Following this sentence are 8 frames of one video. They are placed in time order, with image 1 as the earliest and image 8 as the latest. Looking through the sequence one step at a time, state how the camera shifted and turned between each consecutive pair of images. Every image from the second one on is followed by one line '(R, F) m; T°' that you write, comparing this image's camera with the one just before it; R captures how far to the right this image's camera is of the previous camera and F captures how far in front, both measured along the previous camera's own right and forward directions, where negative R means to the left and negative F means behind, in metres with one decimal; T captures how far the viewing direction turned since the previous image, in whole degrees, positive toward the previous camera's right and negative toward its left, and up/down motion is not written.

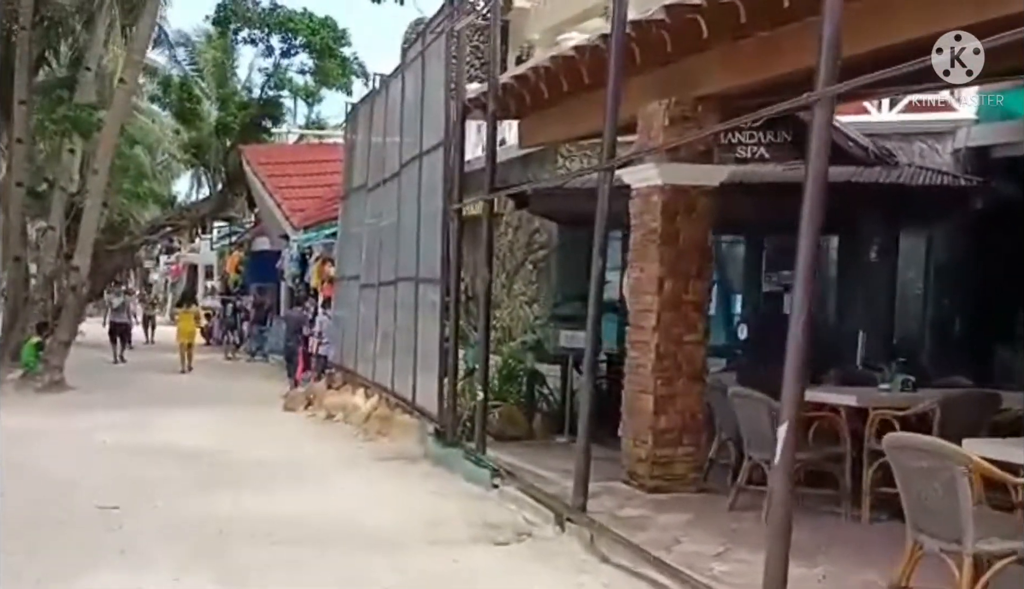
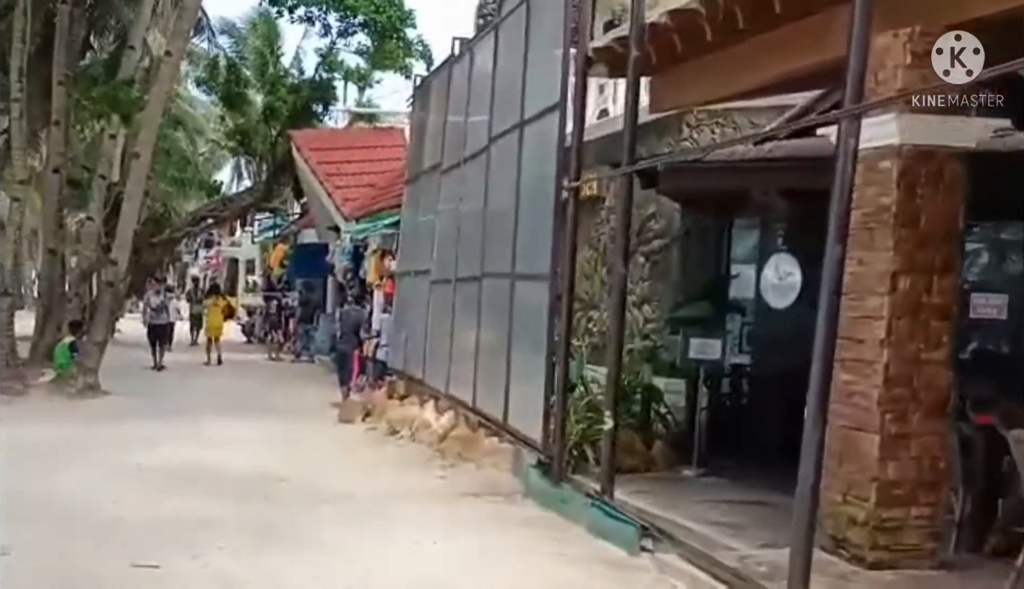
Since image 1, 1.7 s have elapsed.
(-1.0, +2.2) m; -2°
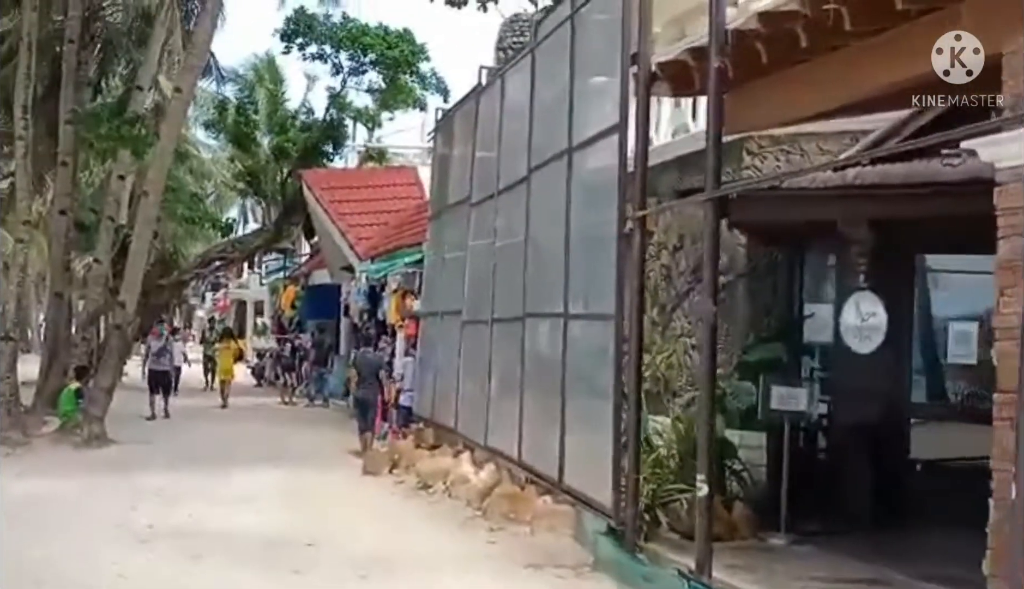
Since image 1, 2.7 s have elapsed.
(-0.5, +1.0) m; 0°
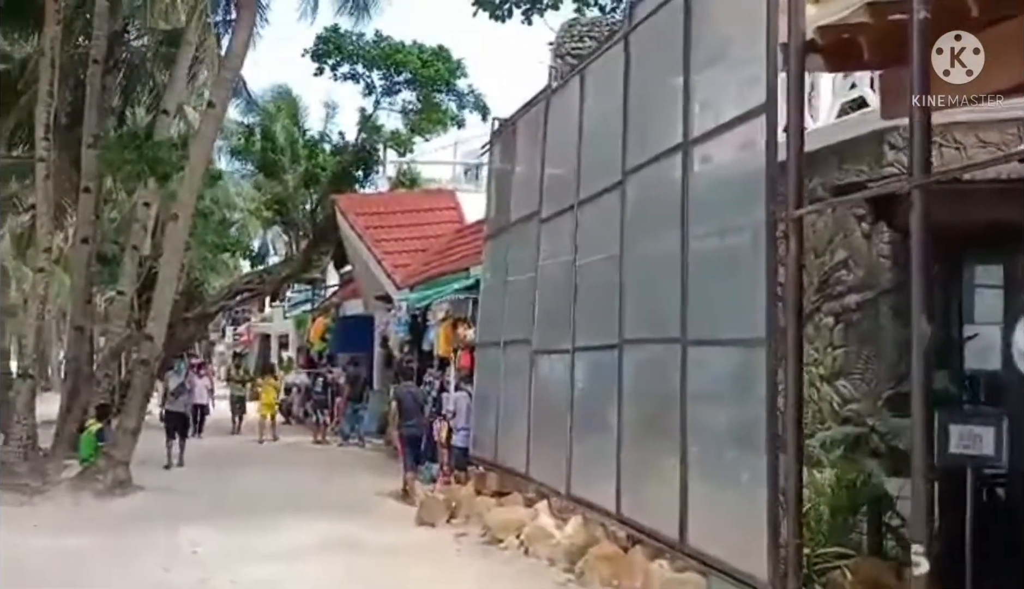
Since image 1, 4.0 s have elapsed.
(-0.8, +1.5) m; -1°
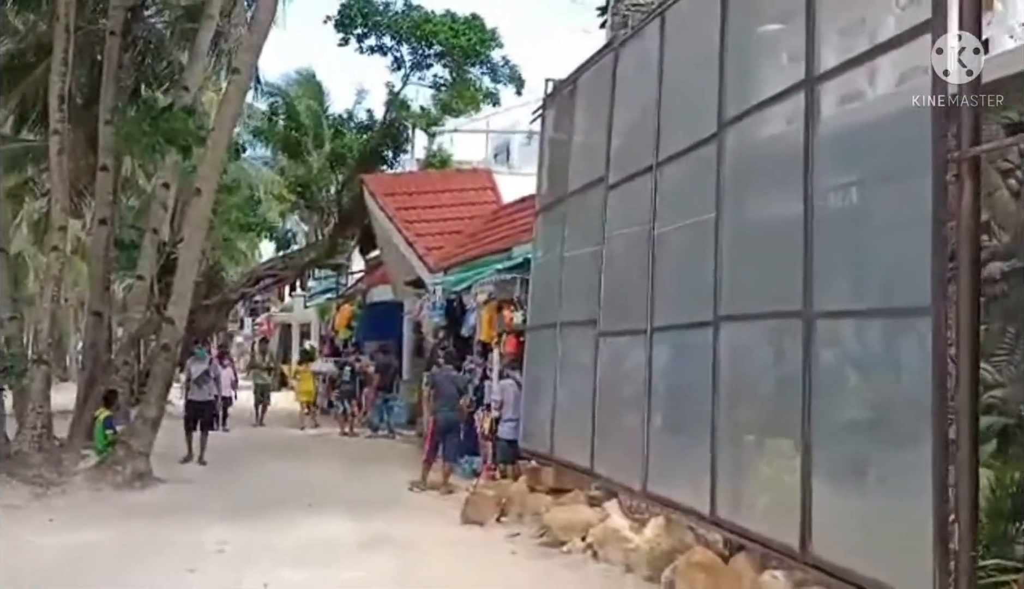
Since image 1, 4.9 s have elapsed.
(-0.6, +1.2) m; -1°
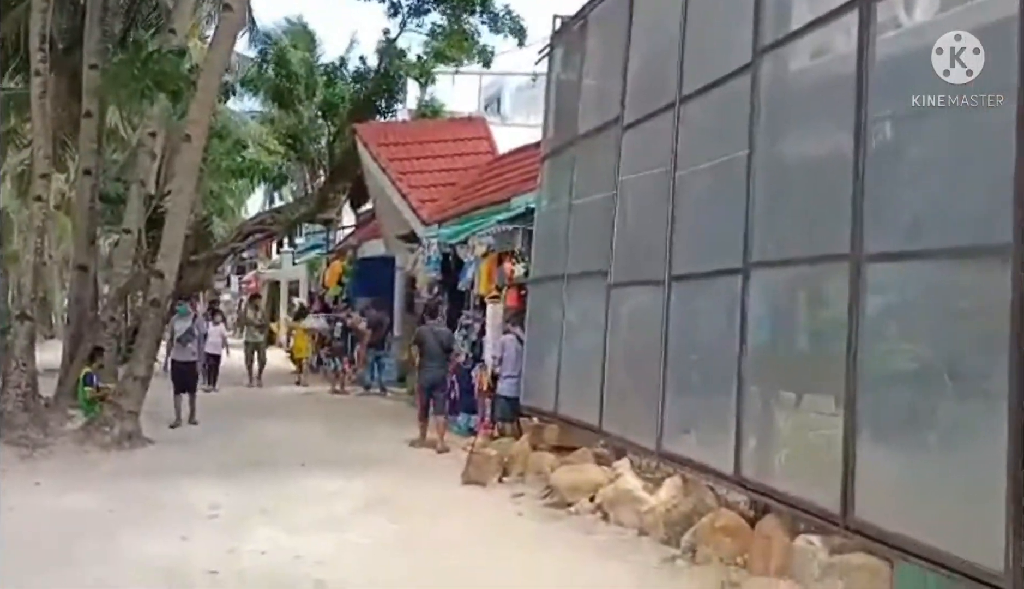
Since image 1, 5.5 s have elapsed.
(-0.2, +0.6) m; +1°
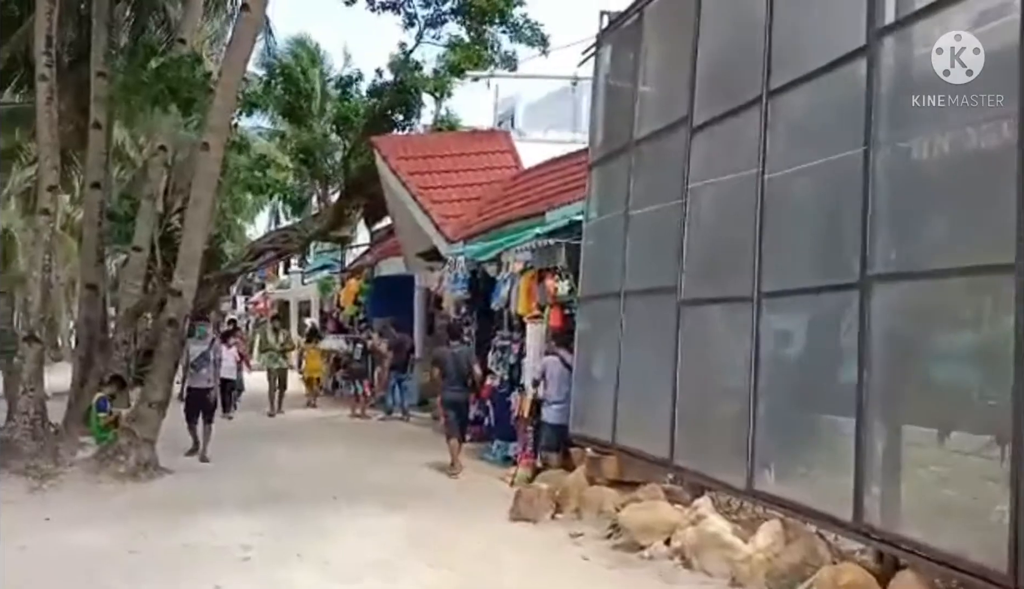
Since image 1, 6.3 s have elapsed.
(-0.6, +1.0) m; 0°
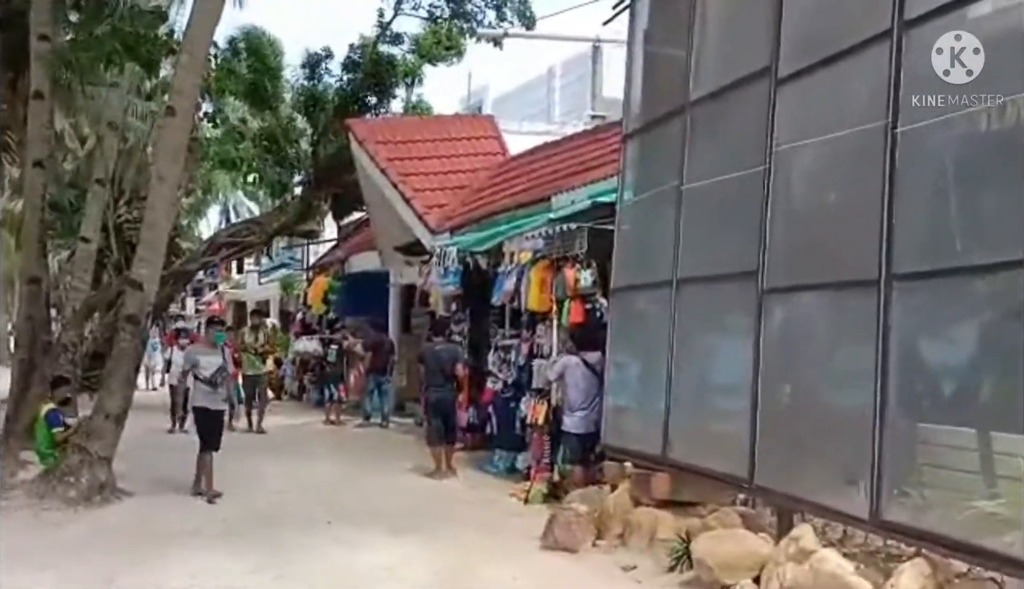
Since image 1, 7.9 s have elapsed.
(-0.9, +1.7) m; +3°
